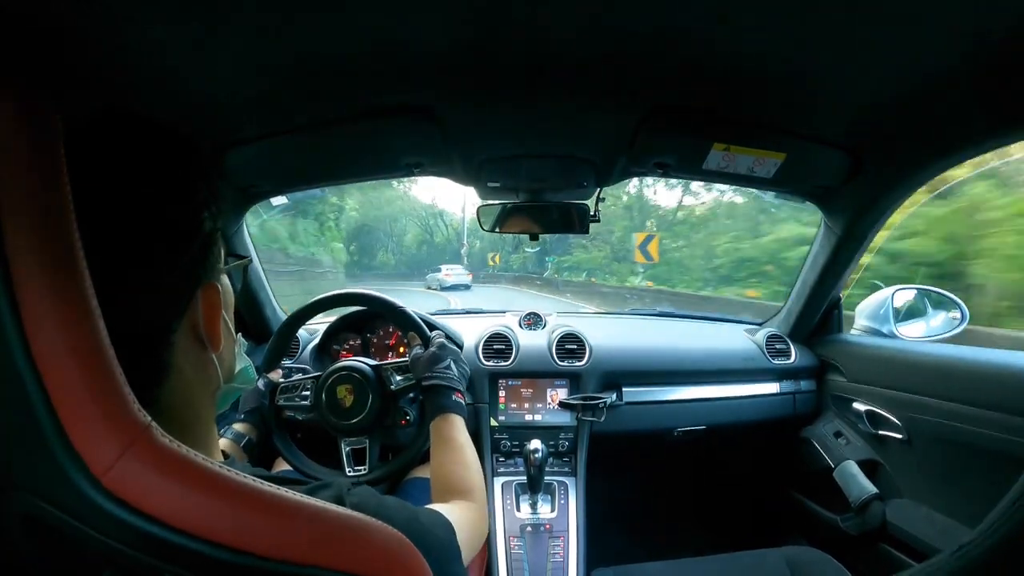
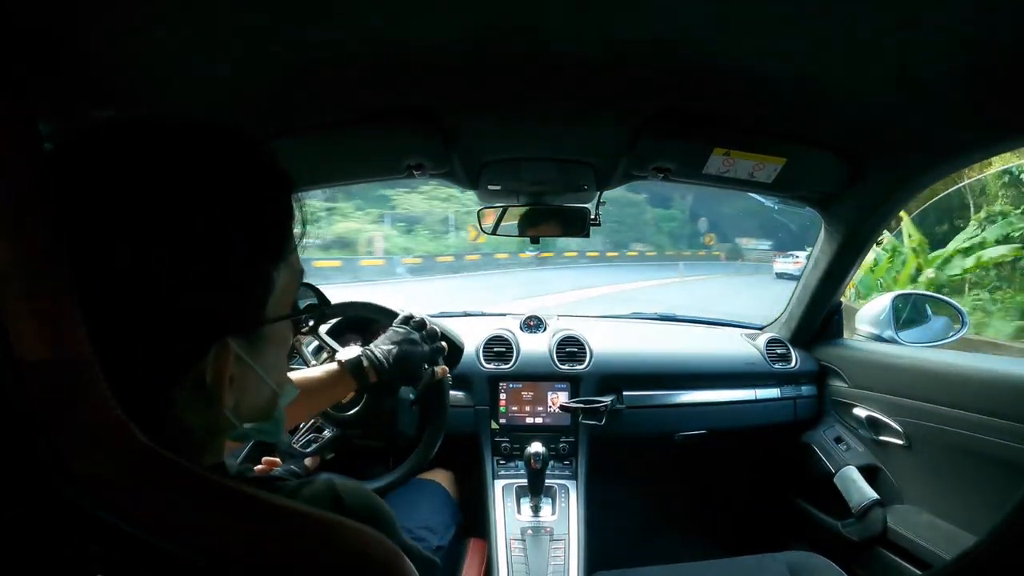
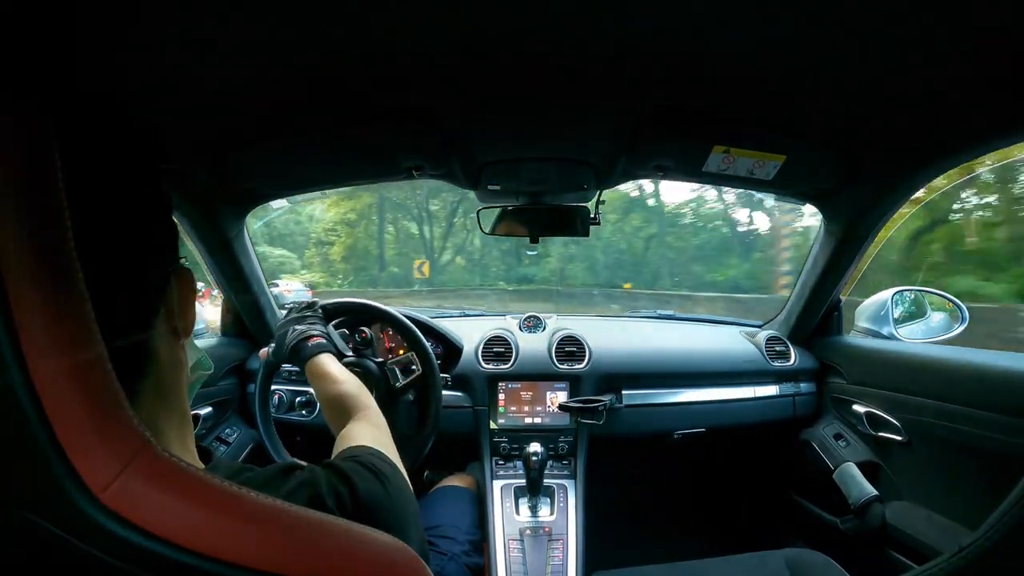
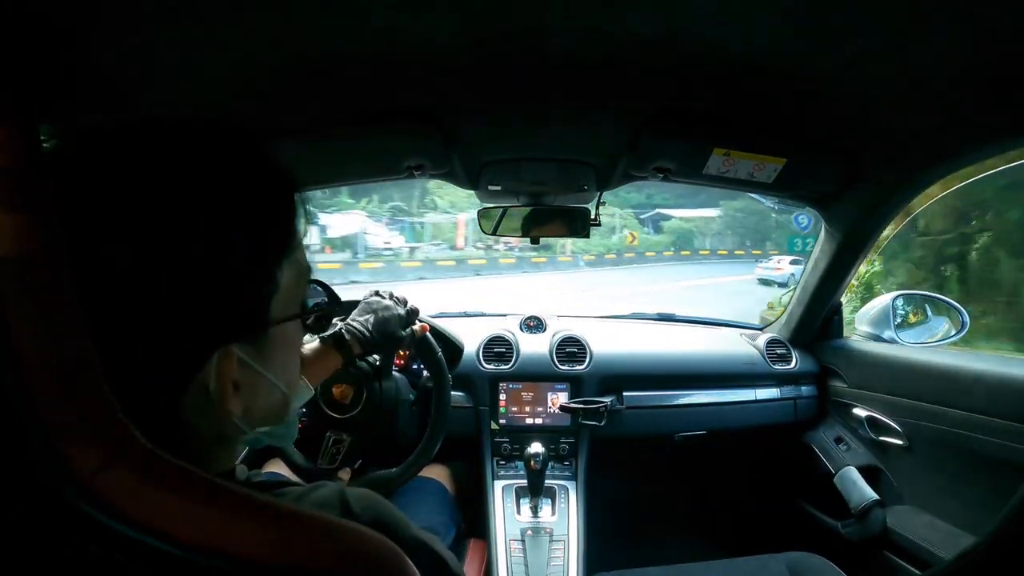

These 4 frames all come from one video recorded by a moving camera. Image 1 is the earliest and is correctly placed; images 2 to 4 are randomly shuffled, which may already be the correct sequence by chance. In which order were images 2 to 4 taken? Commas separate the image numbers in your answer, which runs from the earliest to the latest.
3, 4, 2
